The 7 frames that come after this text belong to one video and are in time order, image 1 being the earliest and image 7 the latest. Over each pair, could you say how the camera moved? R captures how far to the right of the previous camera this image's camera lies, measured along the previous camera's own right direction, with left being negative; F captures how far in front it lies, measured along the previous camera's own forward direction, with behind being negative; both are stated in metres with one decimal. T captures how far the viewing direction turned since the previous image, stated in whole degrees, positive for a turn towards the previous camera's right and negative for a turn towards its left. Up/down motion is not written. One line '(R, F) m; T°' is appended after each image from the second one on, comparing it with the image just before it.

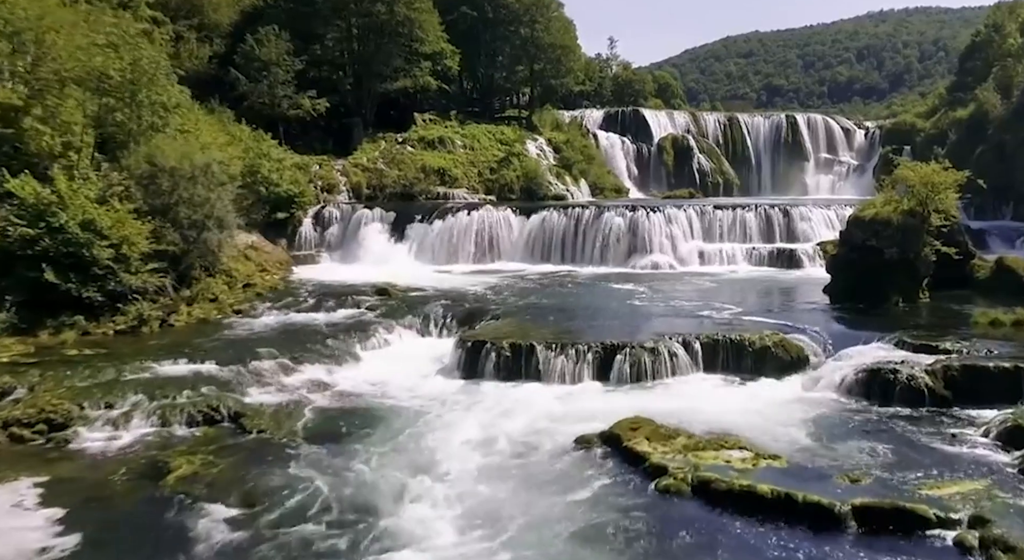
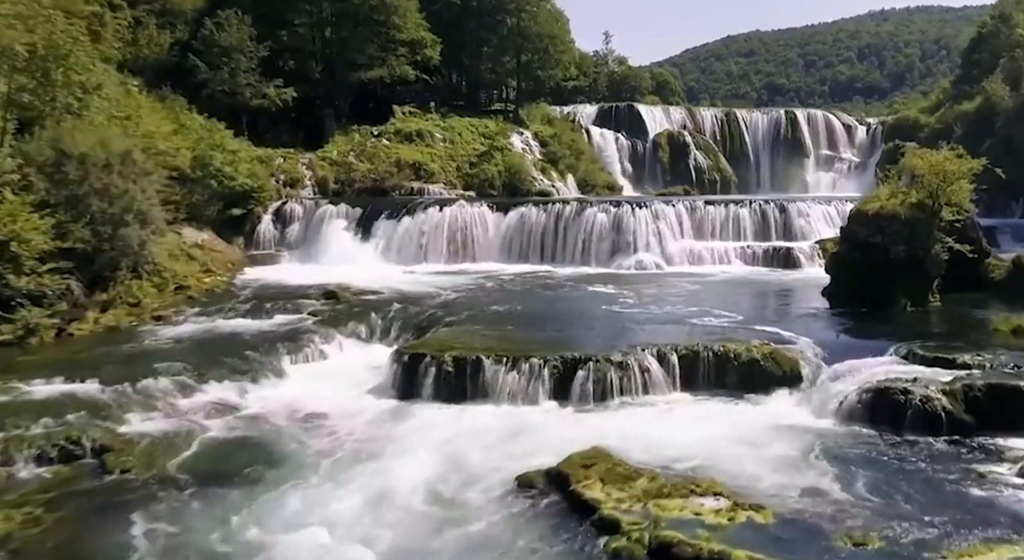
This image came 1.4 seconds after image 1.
(+1.0, +2.0) m; 0°
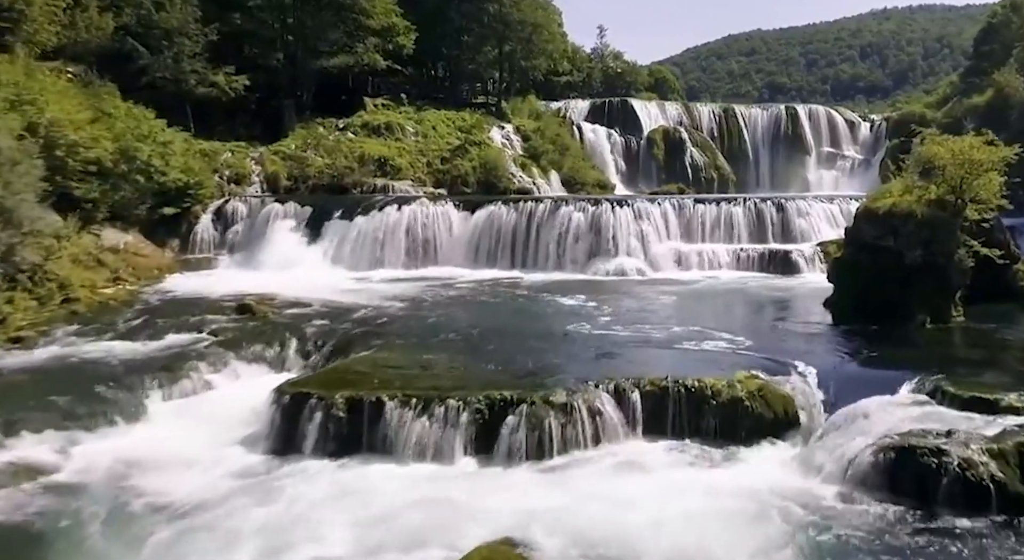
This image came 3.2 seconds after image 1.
(+1.2, +2.7) m; 0°
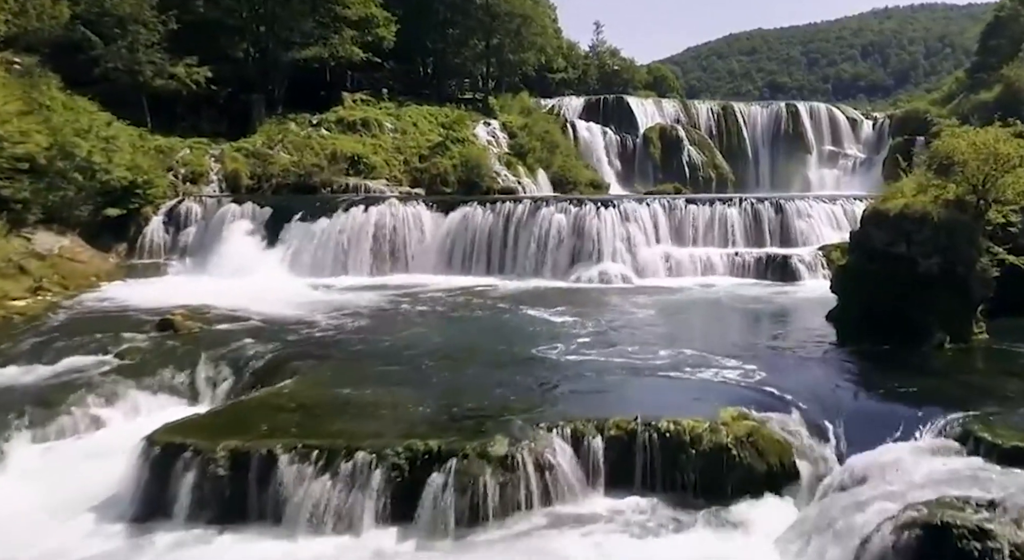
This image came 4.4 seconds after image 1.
(+0.8, +1.8) m; 0°
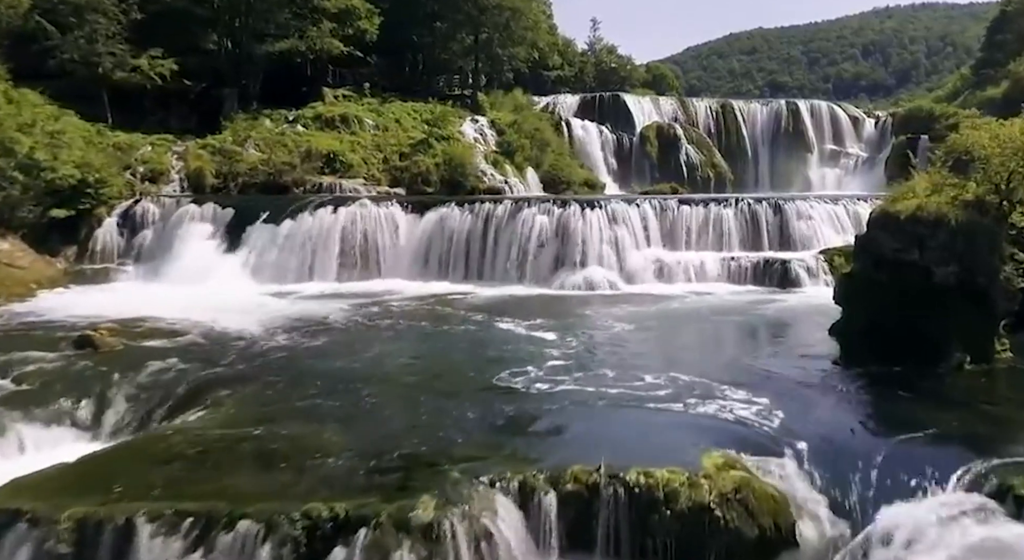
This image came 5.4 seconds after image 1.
(+0.7, +1.5) m; 0°
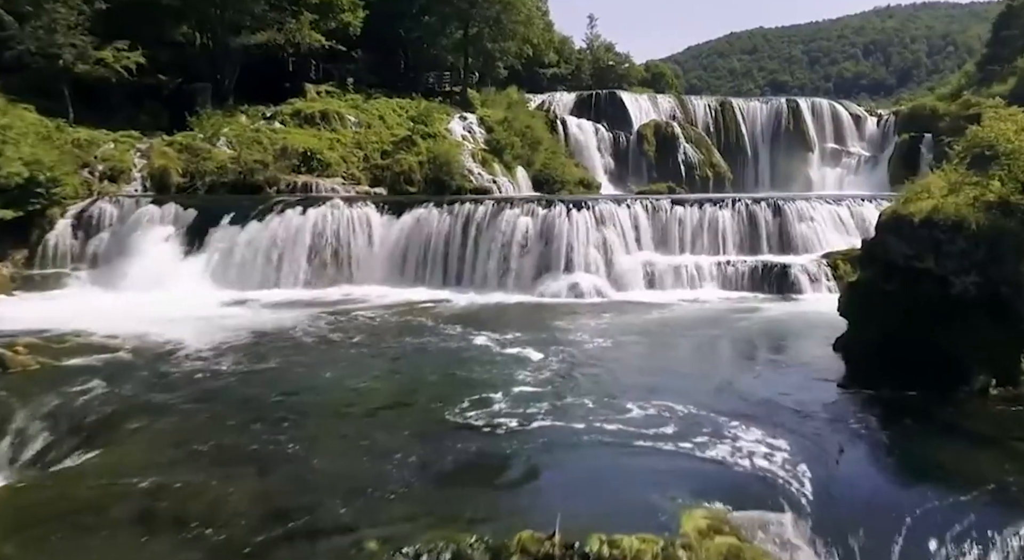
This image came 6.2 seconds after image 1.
(+0.6, +1.3) m; 0°
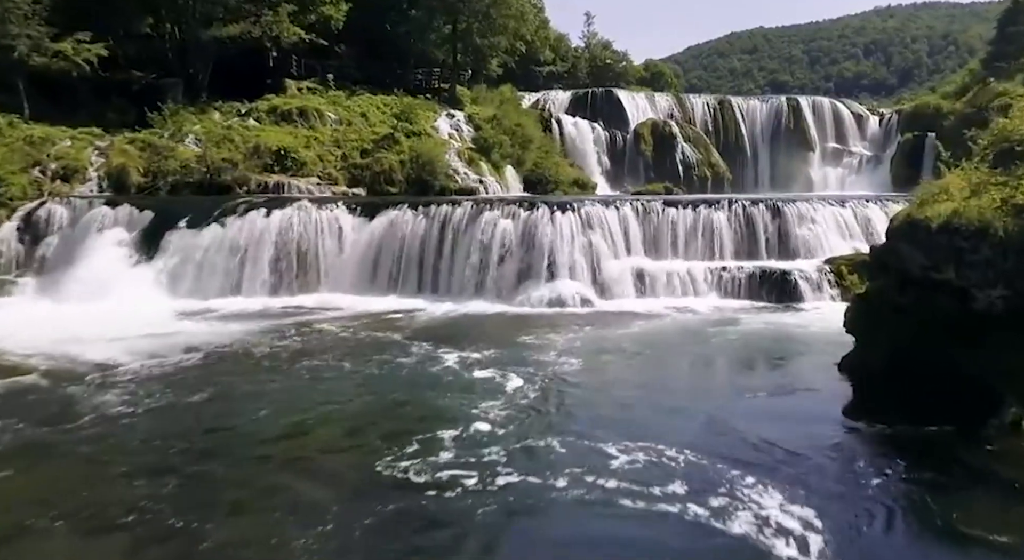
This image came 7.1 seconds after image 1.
(+0.6, +1.3) m; 0°
